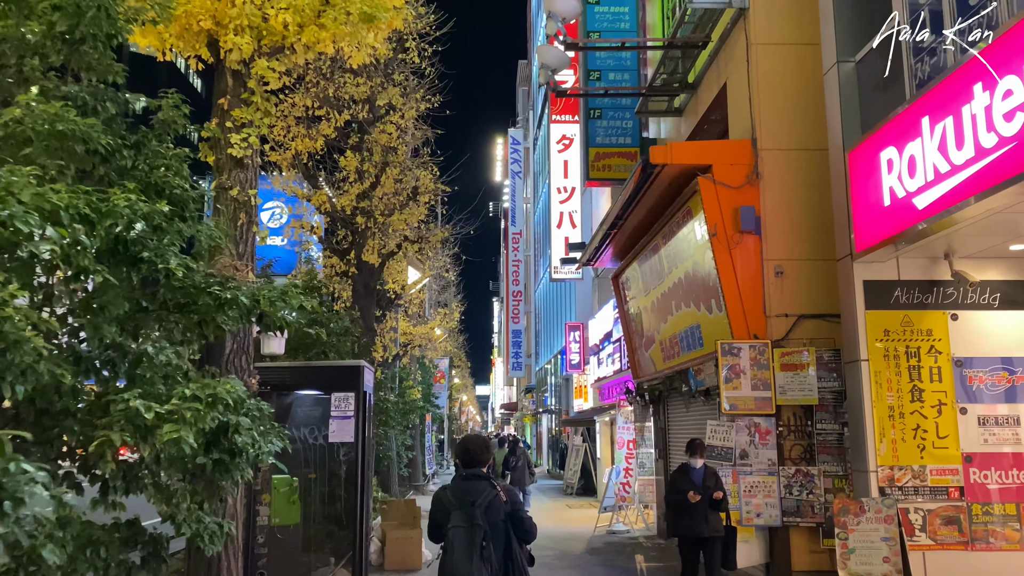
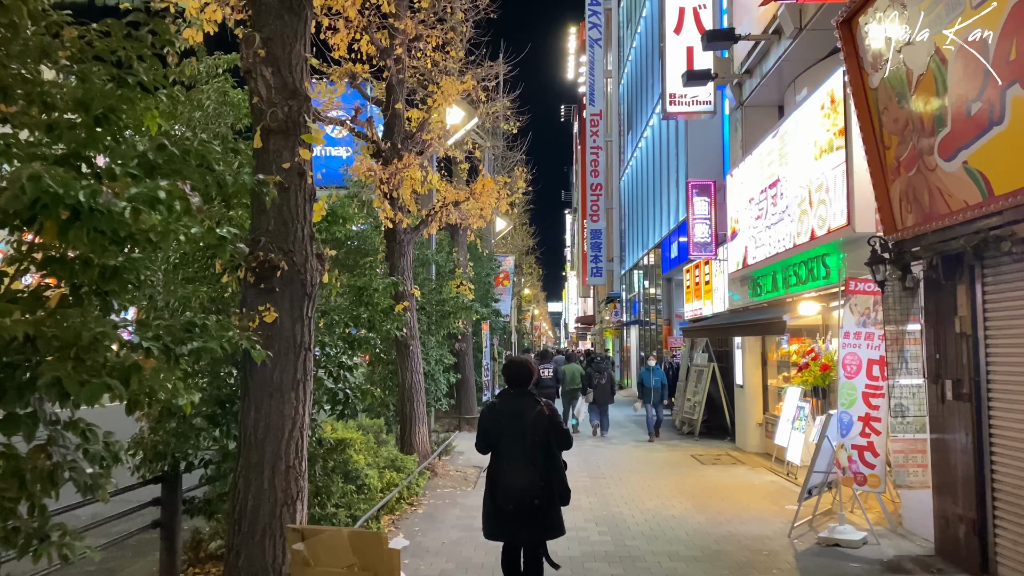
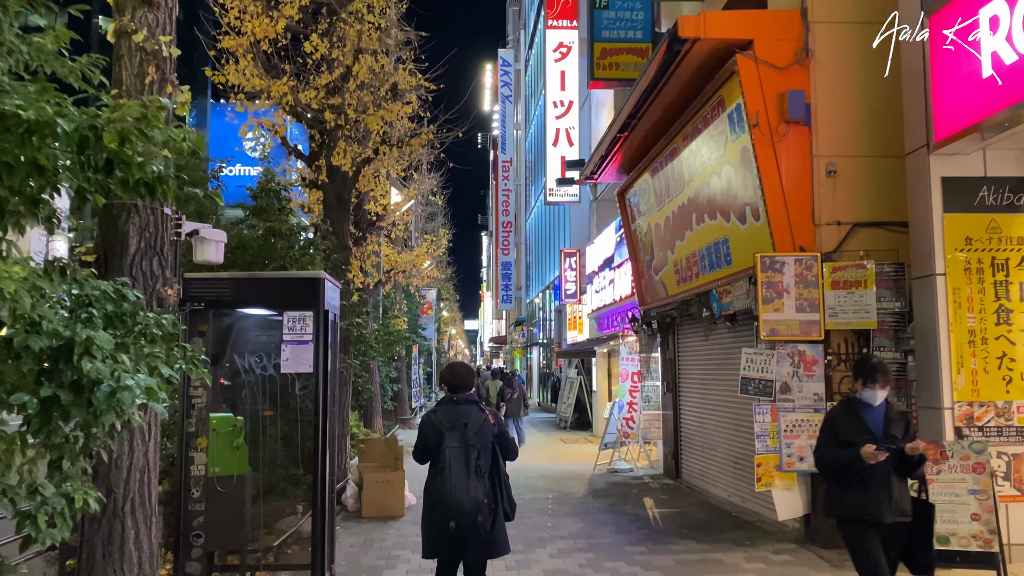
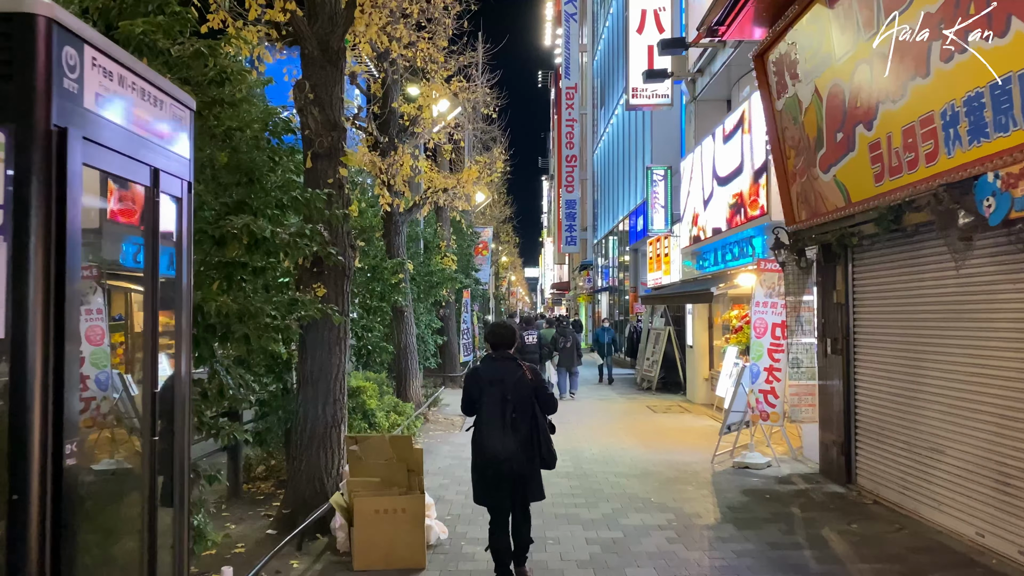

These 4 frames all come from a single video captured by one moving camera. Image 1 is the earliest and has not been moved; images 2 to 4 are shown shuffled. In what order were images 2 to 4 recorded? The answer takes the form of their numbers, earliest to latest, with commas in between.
3, 4, 2
